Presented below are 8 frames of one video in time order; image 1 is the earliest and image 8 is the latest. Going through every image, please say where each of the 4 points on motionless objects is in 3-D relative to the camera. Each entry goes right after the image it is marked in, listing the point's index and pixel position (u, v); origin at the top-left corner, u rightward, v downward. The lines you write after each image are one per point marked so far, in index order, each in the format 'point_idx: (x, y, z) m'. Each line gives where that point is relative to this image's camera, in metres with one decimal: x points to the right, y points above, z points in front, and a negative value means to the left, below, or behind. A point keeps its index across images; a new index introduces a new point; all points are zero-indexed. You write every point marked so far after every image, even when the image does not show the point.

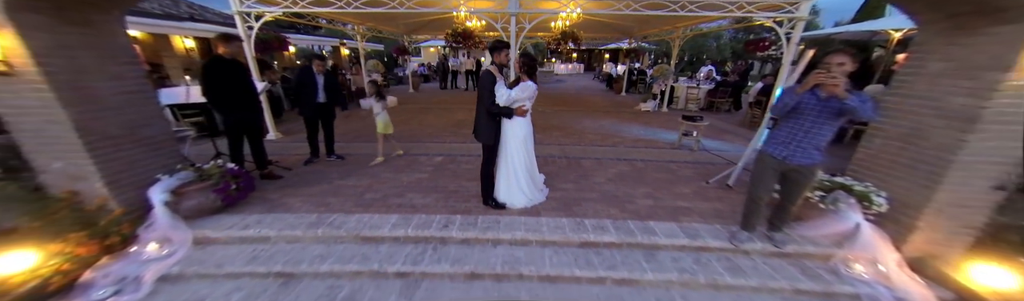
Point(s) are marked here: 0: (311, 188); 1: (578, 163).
0: (-2.7, -0.5, +3.3) m
1: (+1.1, -0.2, +4.1) m
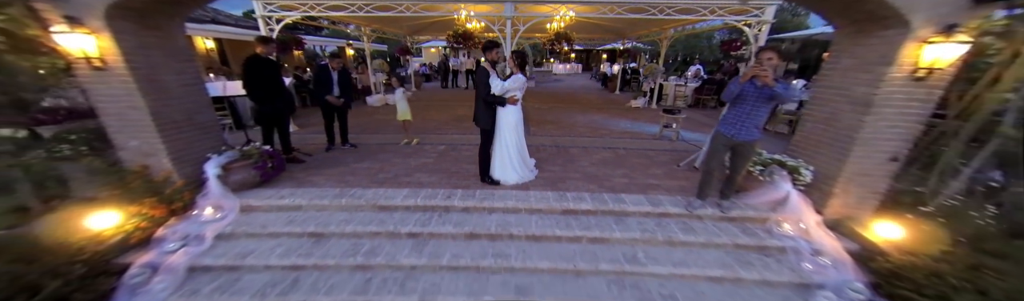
0: (-2.8, -0.3, +3.8) m
1: (+1.0, 0.0, +4.6) m
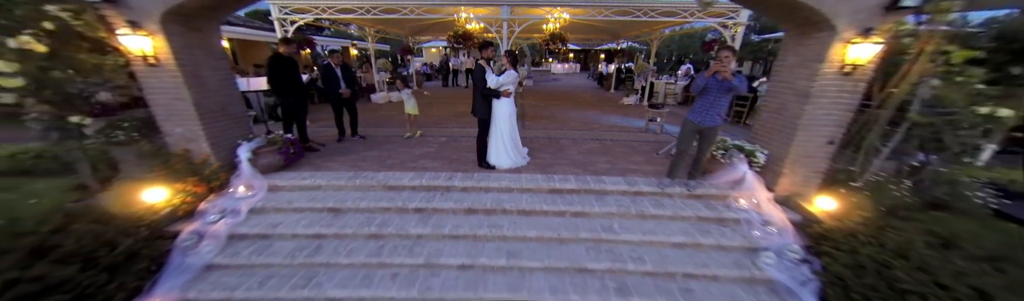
0: (-2.9, -0.1, +4.3) m
1: (+0.9, +0.2, +5.1) m
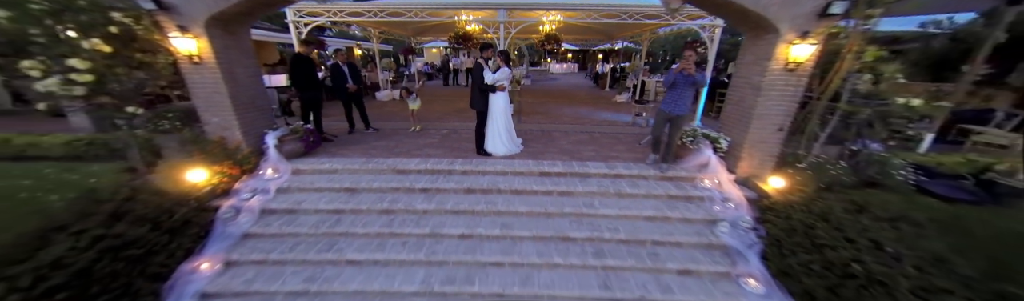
0: (-3.0, +0.1, +4.7) m
1: (+0.8, +0.4, +5.5) m
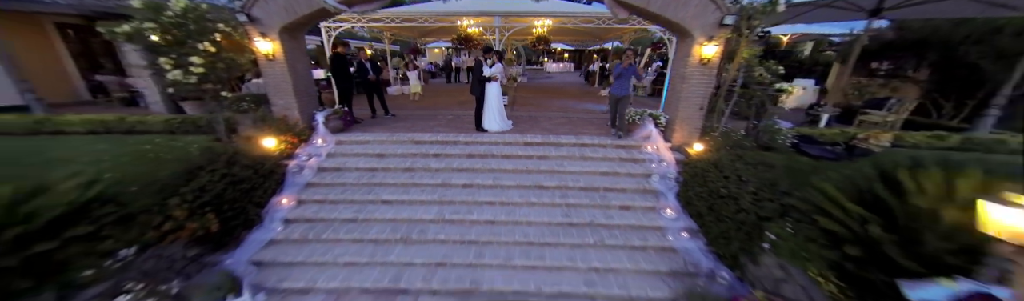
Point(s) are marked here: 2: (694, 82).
0: (-3.2, +0.6, +5.9) m
1: (+0.7, +0.9, +6.7) m
2: (+3.3, +1.3, +4.5) m
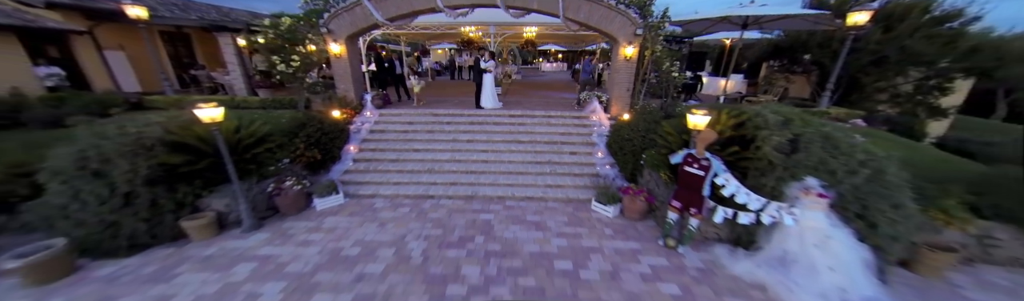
0: (-3.5, +1.5, +8.2) m
1: (+0.3, +1.7, +8.9) m
2: (+3.0, +2.1, +6.7) m
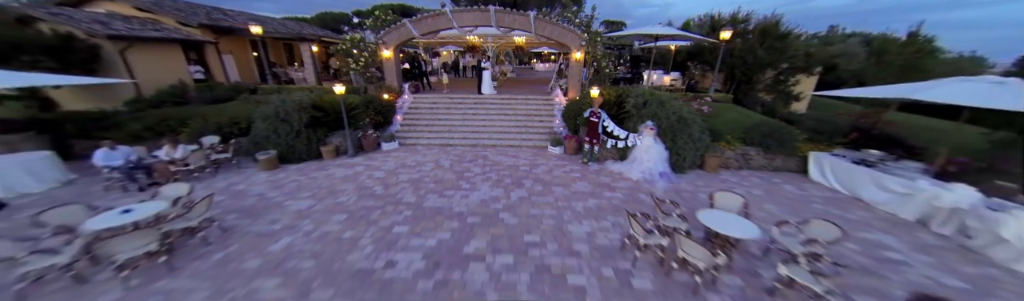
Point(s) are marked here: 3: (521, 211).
0: (-3.9, +2.7, +11.6) m
1: (-0.1, +2.9, +12.4) m
2: (+2.6, +3.3, +10.1) m
3: (+0.2, -1.2, +5.0) m
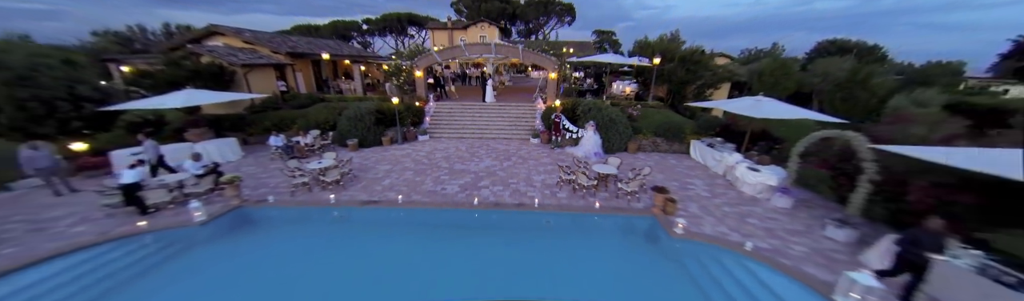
0: (-4.2, +3.1, +15.6) m
1: (-0.4, +3.4, +16.4) m
2: (+2.3, +3.8, +14.1) m
3: (-0.1, -0.7, +9.0) m
